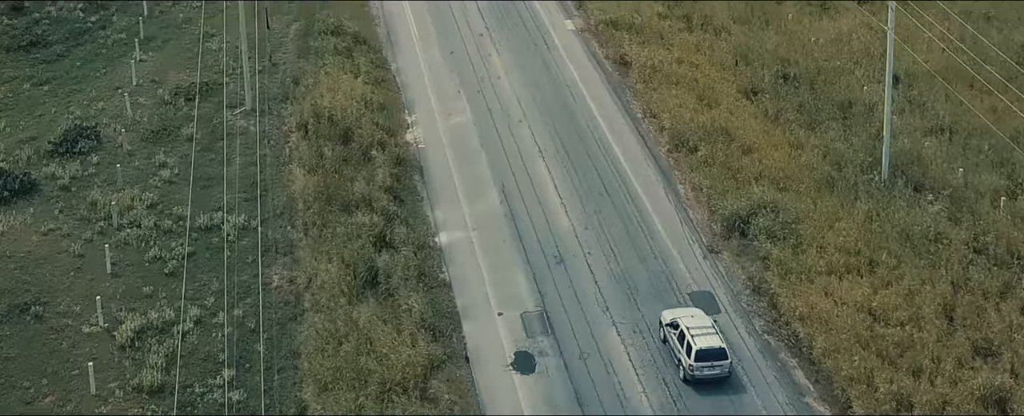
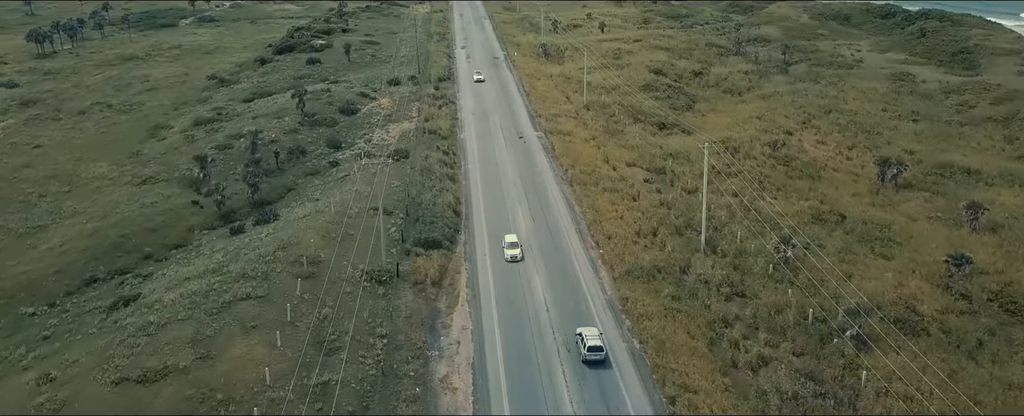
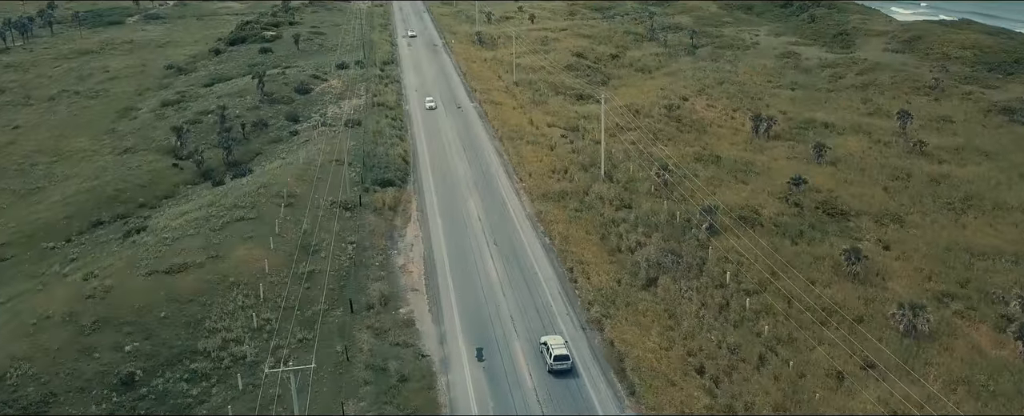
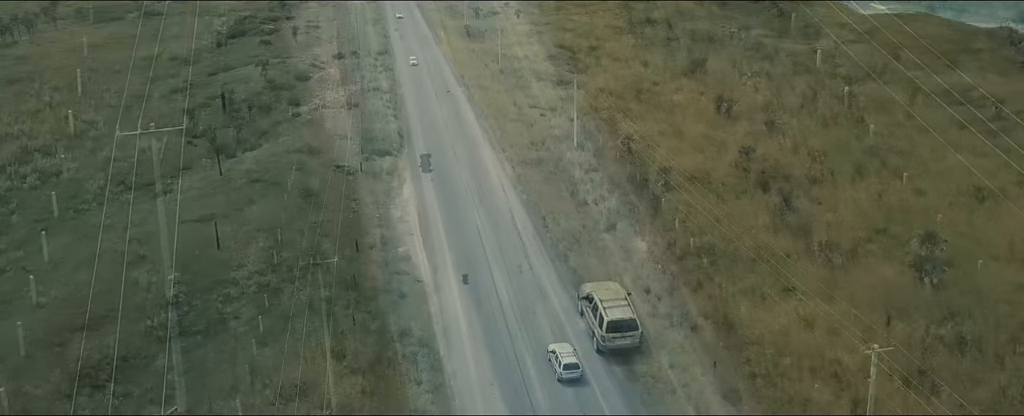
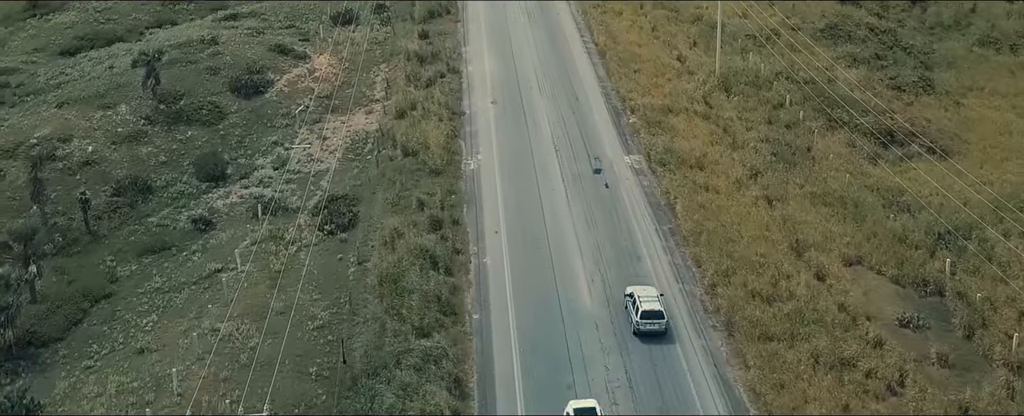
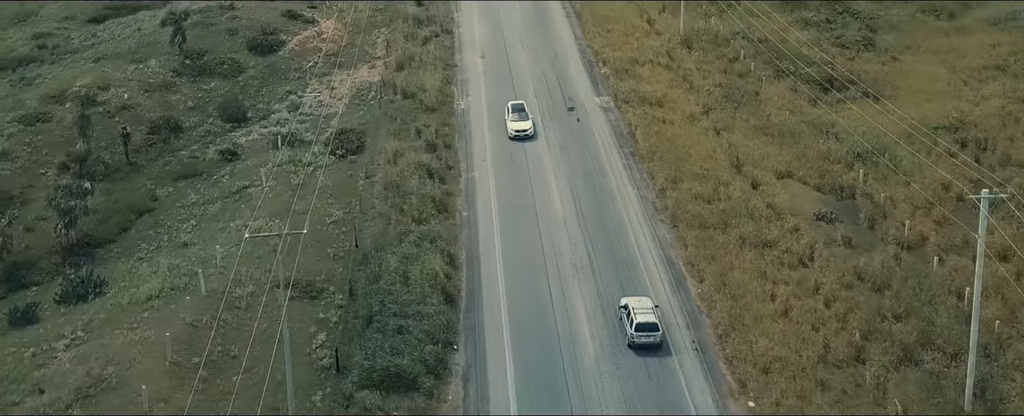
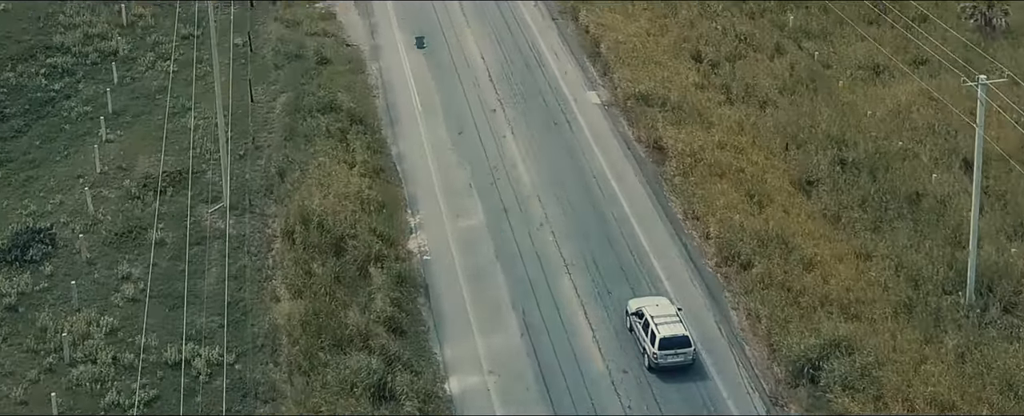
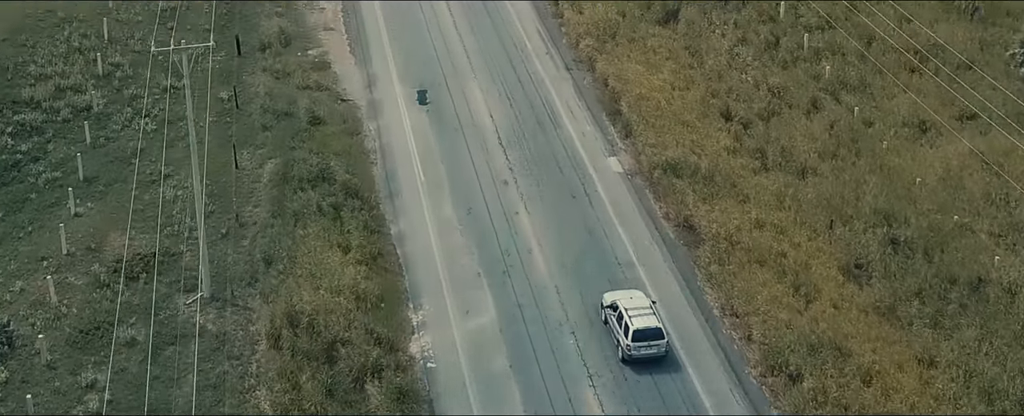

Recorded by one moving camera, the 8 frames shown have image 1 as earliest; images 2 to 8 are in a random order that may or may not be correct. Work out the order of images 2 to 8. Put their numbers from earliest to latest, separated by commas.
7, 8, 4, 3, 2, 6, 5
